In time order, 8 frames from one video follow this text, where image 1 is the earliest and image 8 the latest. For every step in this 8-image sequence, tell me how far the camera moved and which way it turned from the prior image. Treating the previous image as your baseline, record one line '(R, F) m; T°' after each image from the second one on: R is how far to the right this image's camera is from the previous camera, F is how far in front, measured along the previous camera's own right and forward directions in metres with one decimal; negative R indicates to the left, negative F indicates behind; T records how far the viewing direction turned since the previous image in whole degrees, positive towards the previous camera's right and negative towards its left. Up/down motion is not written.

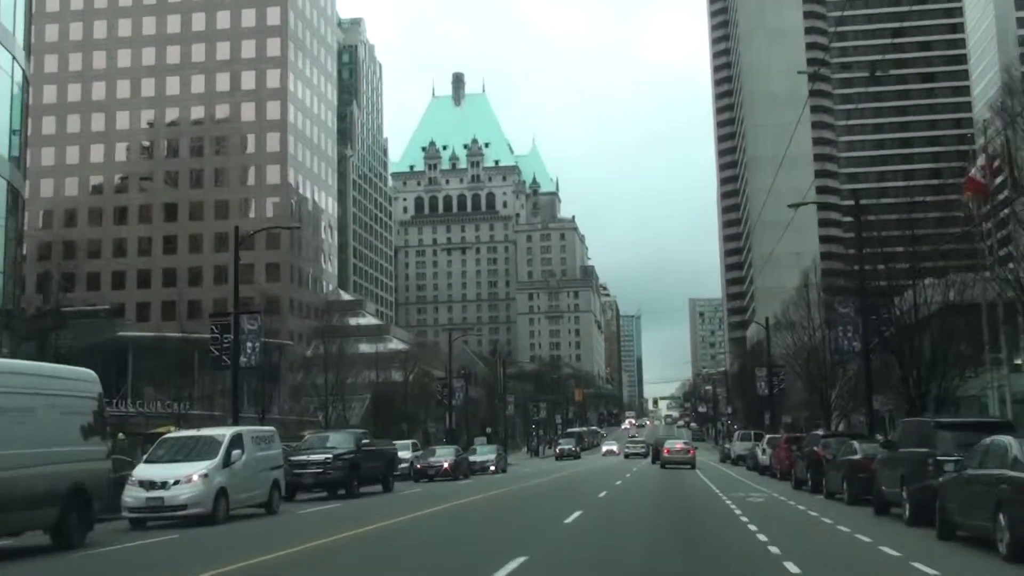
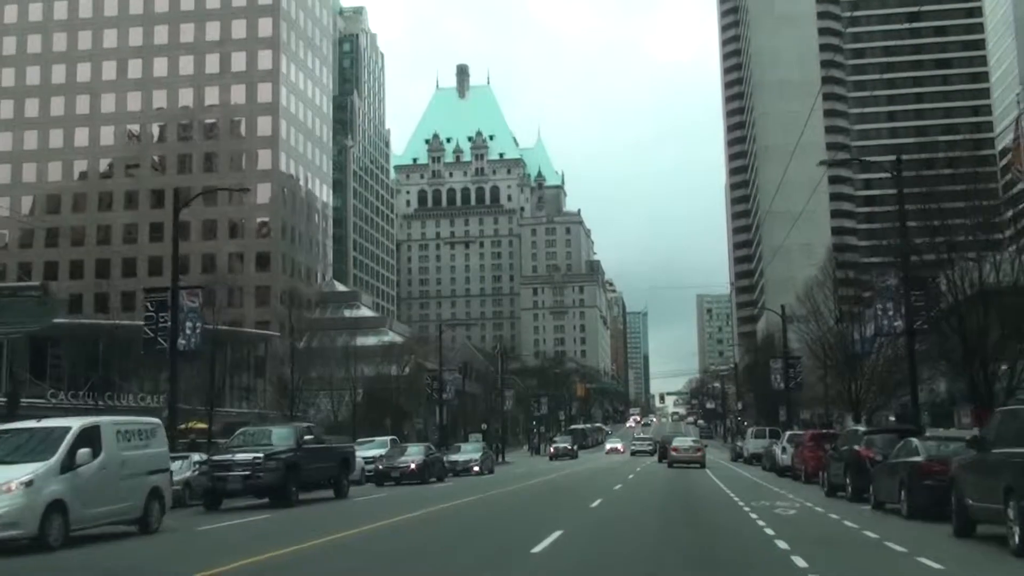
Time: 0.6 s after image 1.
(+0.6, +4.1) m; 0°
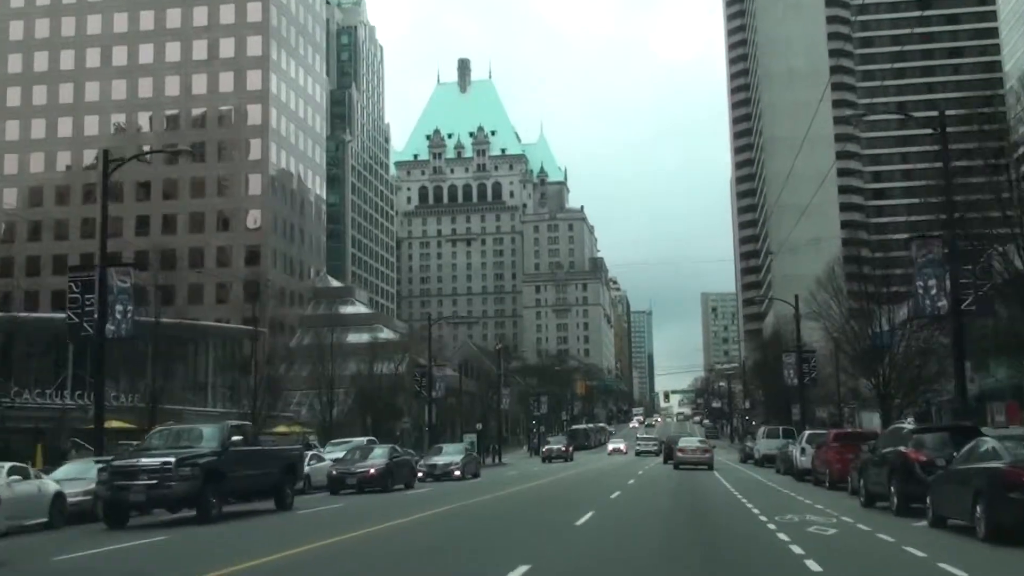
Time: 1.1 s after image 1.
(+0.5, +3.3) m; 0°
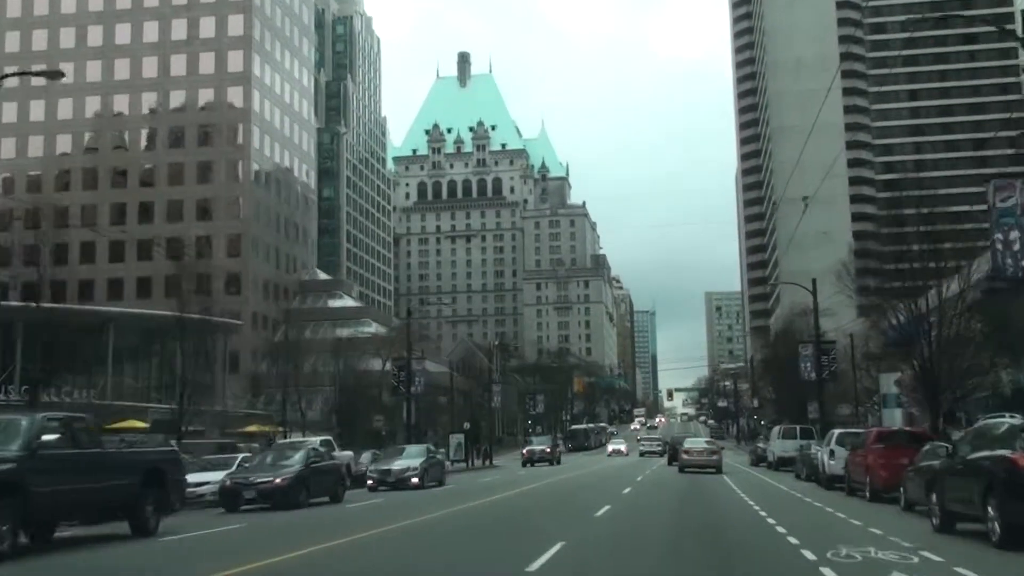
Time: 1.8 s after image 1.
(+0.7, +4.7) m; 0°
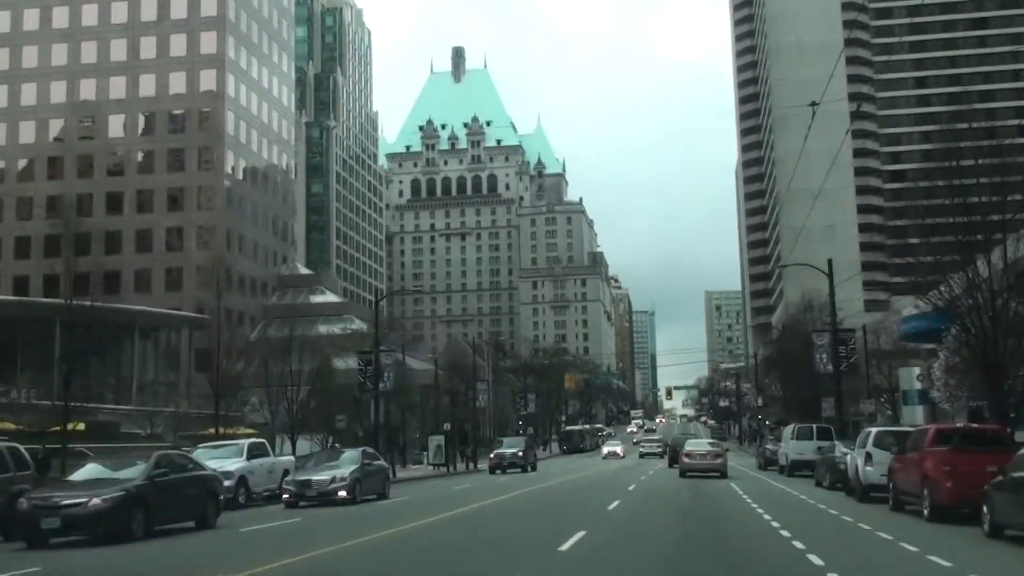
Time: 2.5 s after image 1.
(+0.7, +4.7) m; 0°
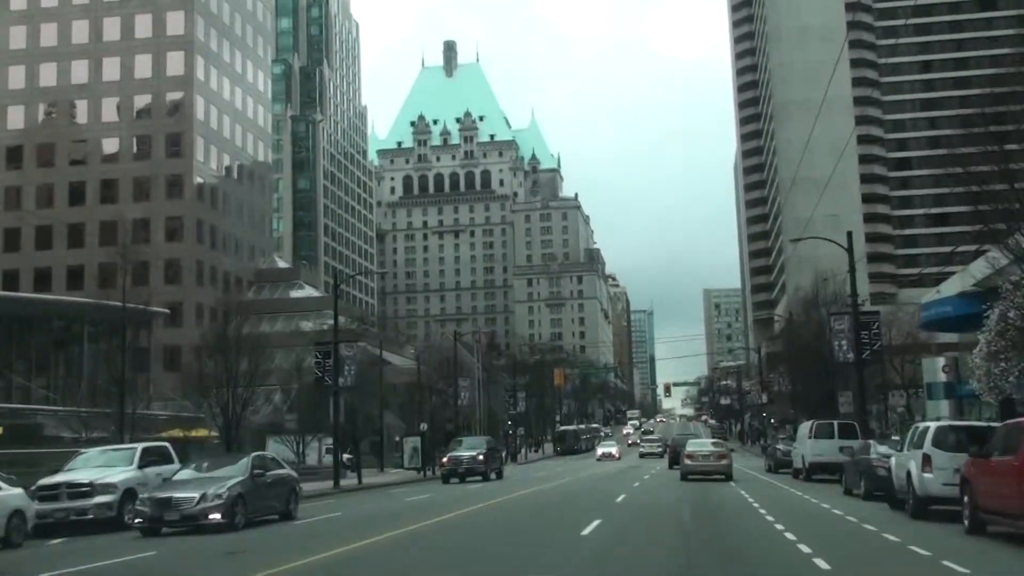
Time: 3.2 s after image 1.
(+0.7, +4.6) m; 0°
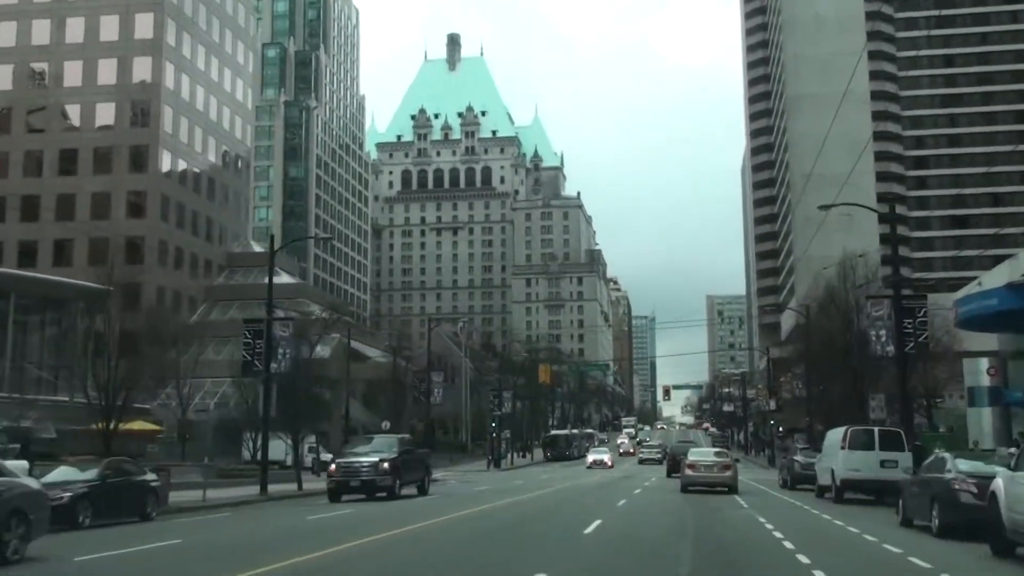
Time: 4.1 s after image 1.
(+0.9, +5.9) m; 0°
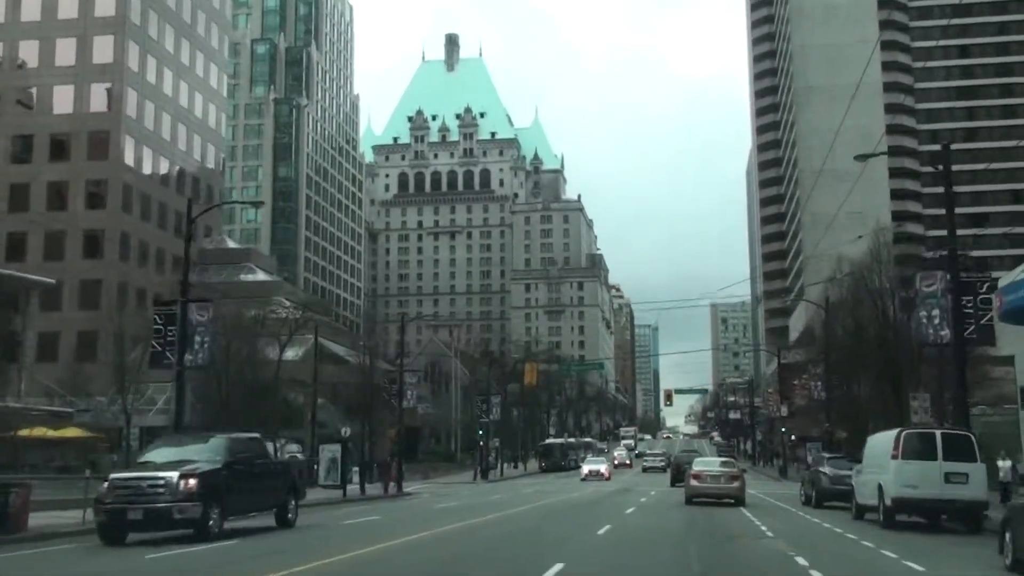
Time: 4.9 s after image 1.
(+0.9, +5.2) m; 0°
